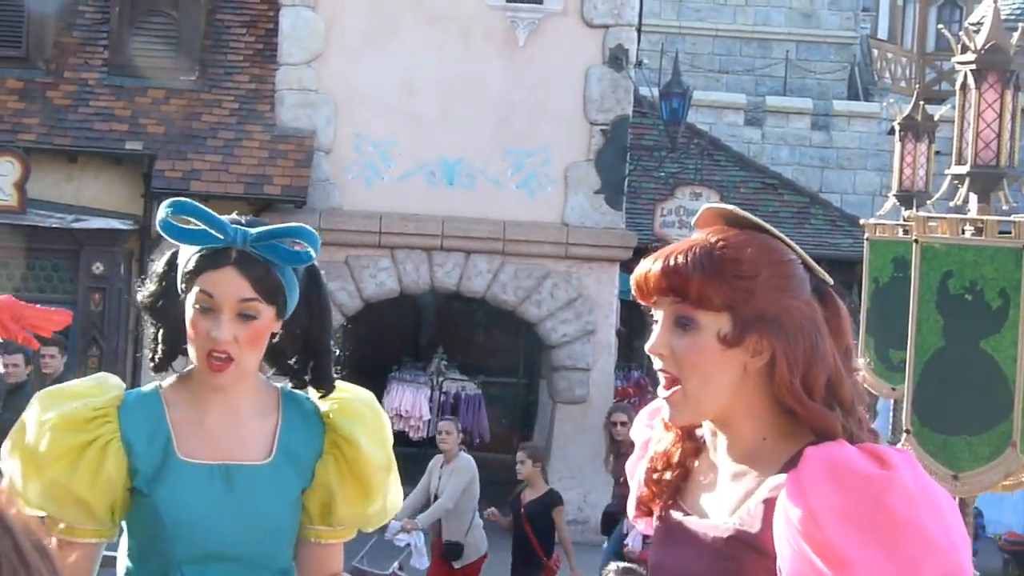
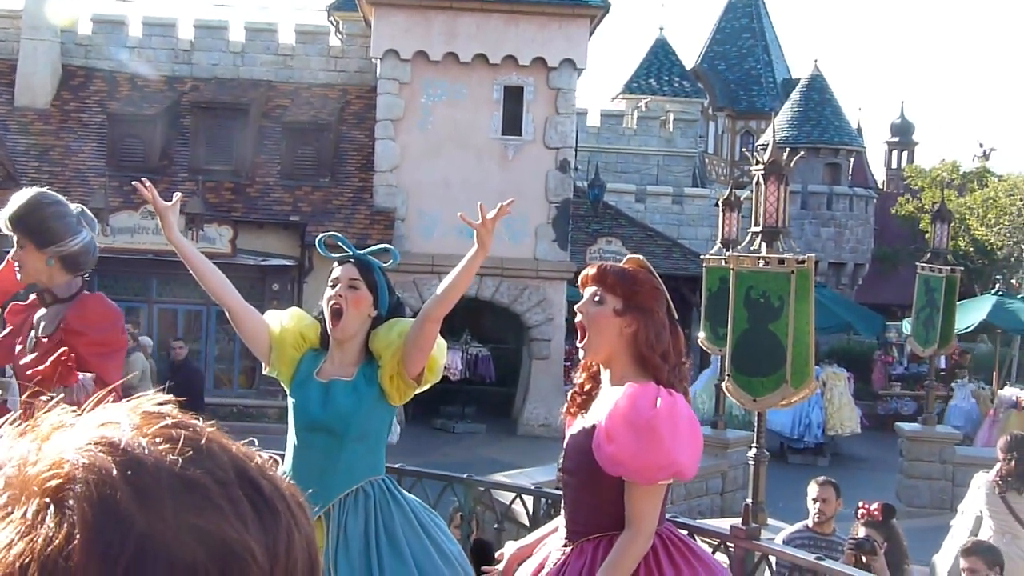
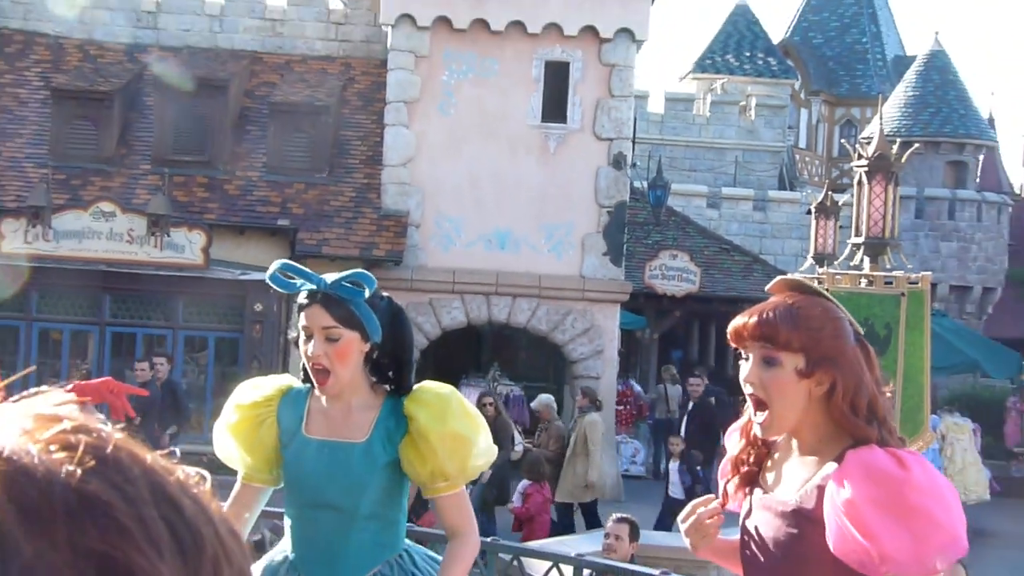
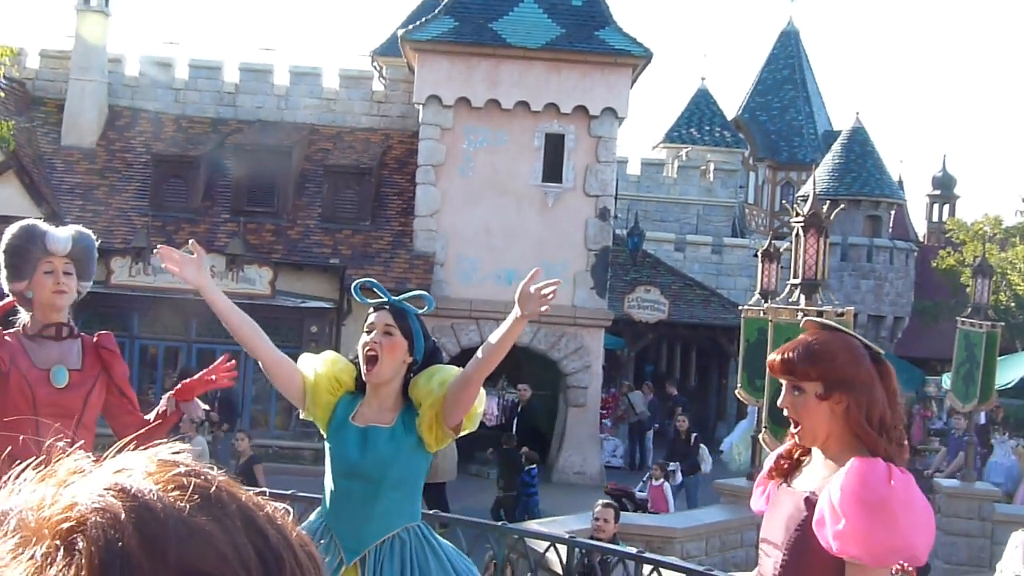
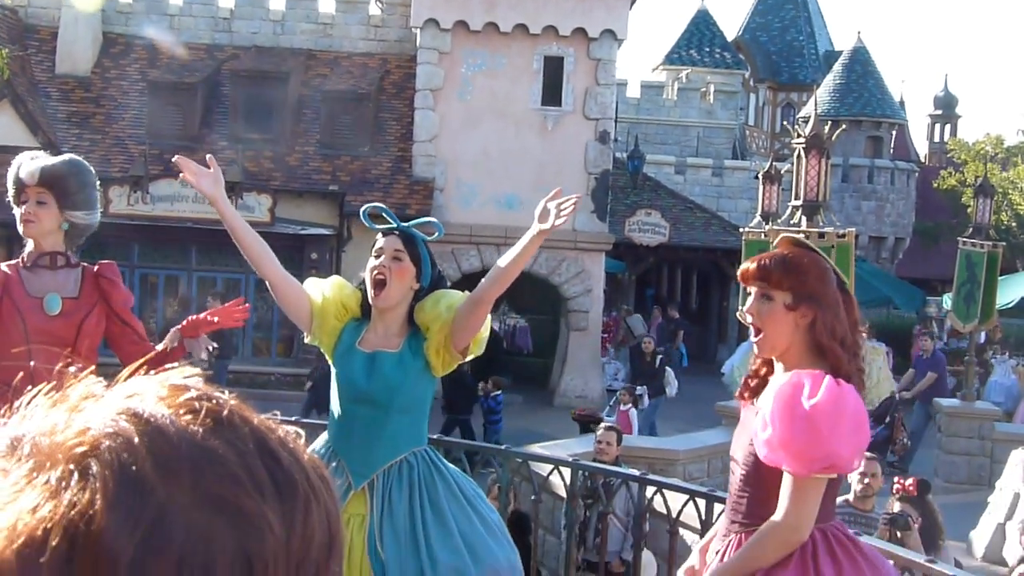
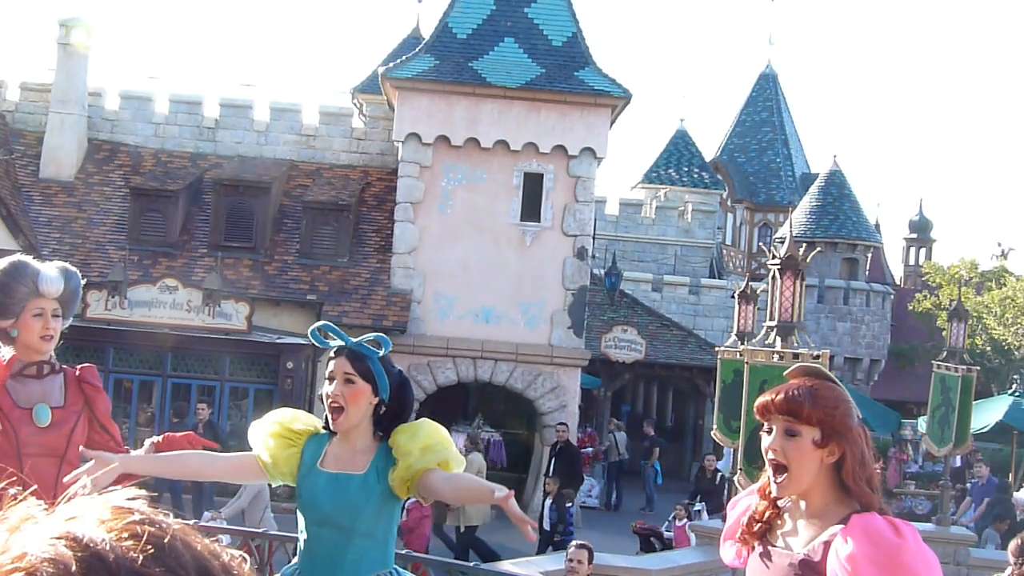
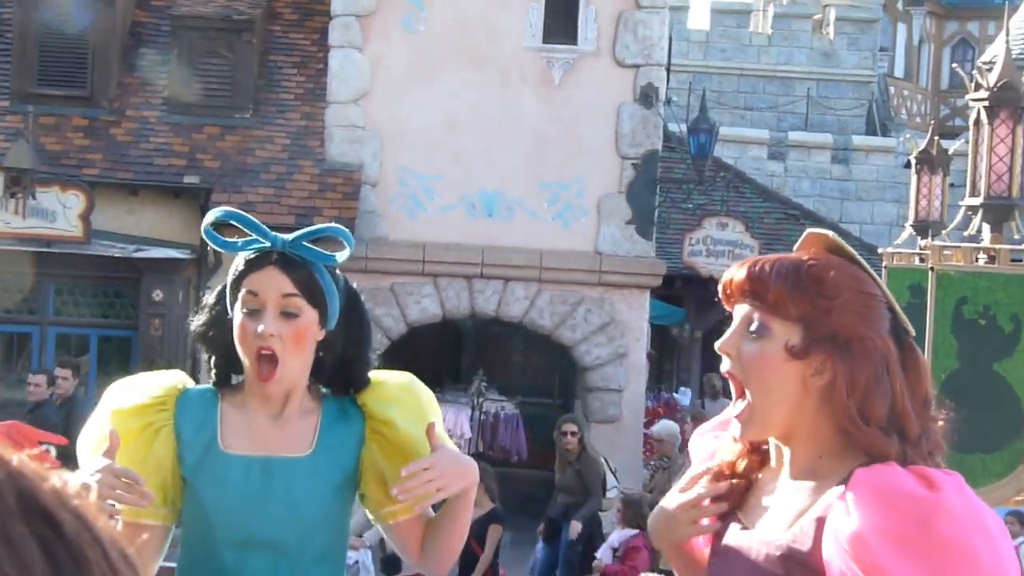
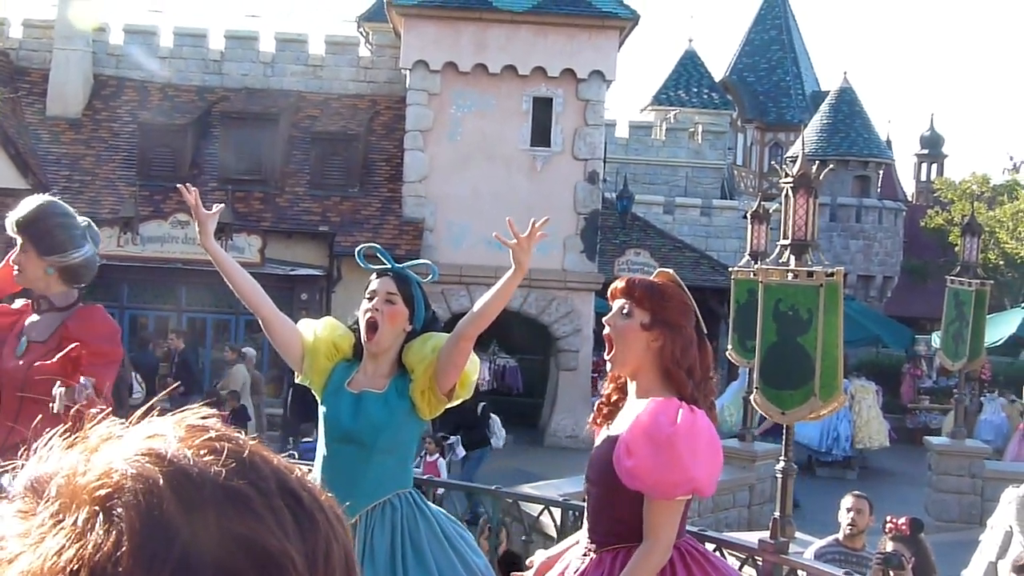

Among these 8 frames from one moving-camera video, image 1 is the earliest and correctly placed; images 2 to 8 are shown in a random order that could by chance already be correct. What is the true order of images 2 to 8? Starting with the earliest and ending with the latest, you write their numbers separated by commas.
7, 3, 6, 4, 5, 8, 2
